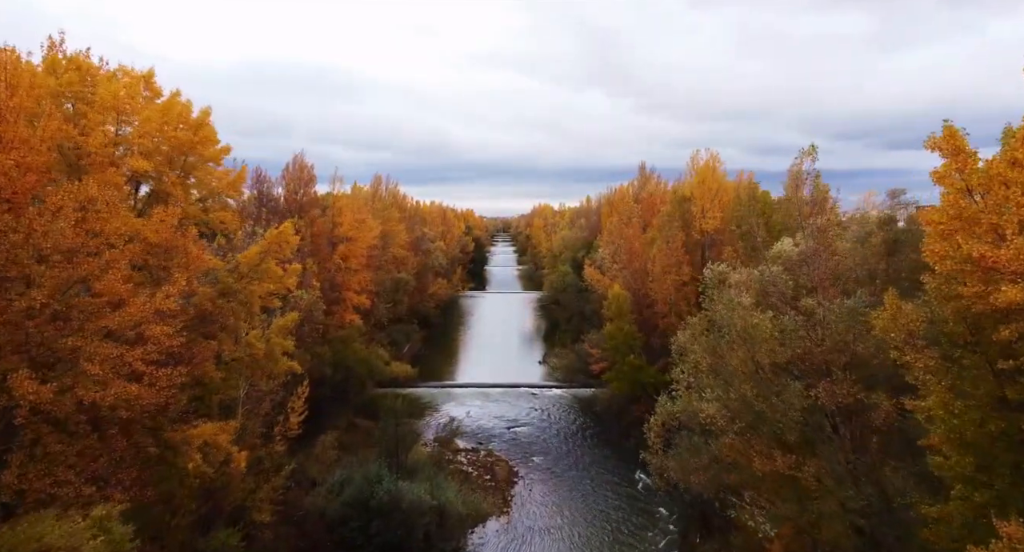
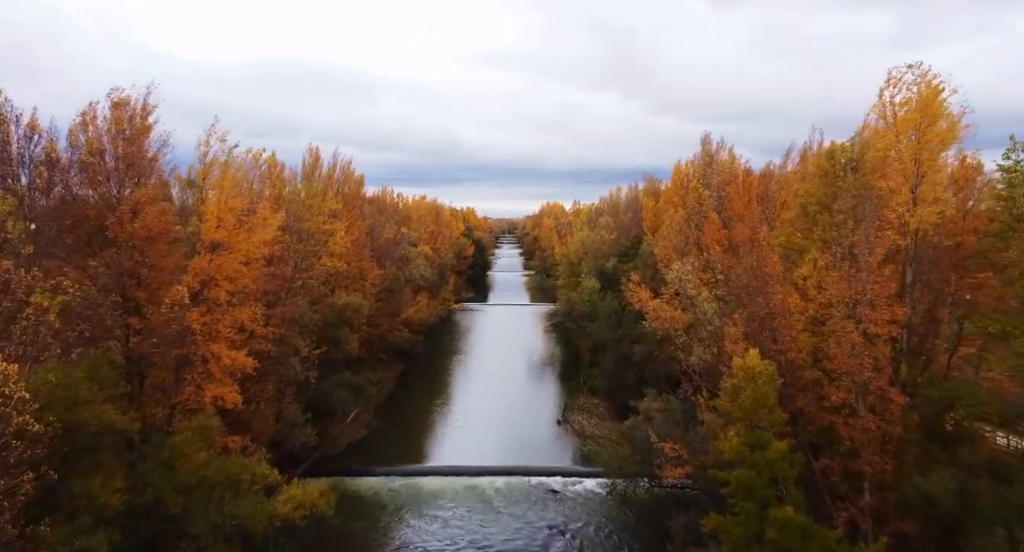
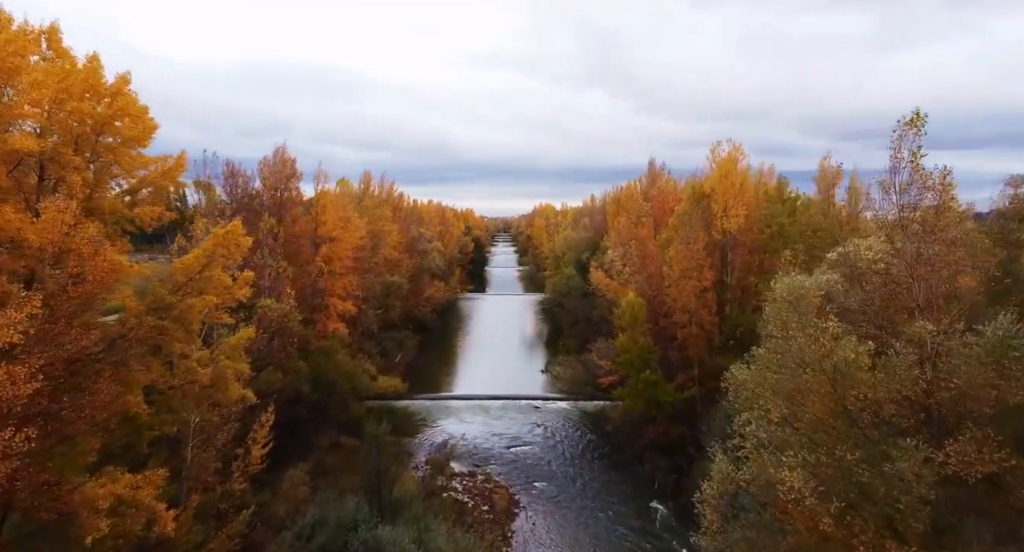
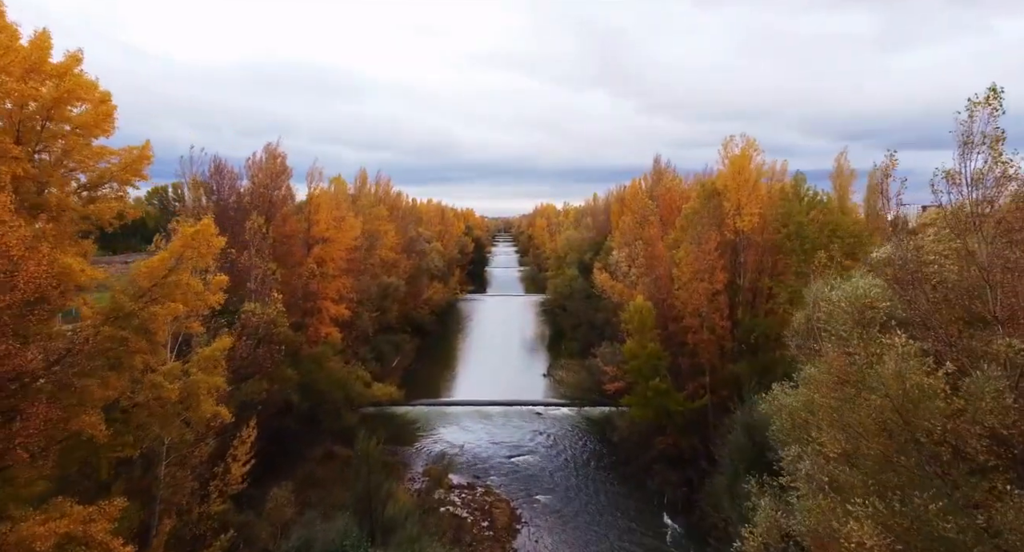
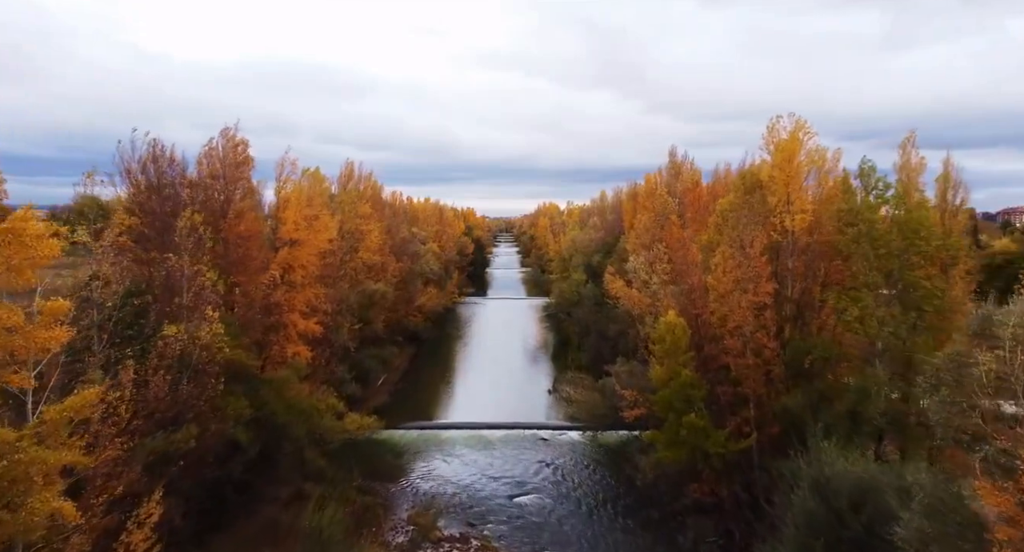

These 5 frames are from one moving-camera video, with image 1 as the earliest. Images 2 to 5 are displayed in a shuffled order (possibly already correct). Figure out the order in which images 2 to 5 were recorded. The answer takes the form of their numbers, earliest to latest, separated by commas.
3, 4, 5, 2
